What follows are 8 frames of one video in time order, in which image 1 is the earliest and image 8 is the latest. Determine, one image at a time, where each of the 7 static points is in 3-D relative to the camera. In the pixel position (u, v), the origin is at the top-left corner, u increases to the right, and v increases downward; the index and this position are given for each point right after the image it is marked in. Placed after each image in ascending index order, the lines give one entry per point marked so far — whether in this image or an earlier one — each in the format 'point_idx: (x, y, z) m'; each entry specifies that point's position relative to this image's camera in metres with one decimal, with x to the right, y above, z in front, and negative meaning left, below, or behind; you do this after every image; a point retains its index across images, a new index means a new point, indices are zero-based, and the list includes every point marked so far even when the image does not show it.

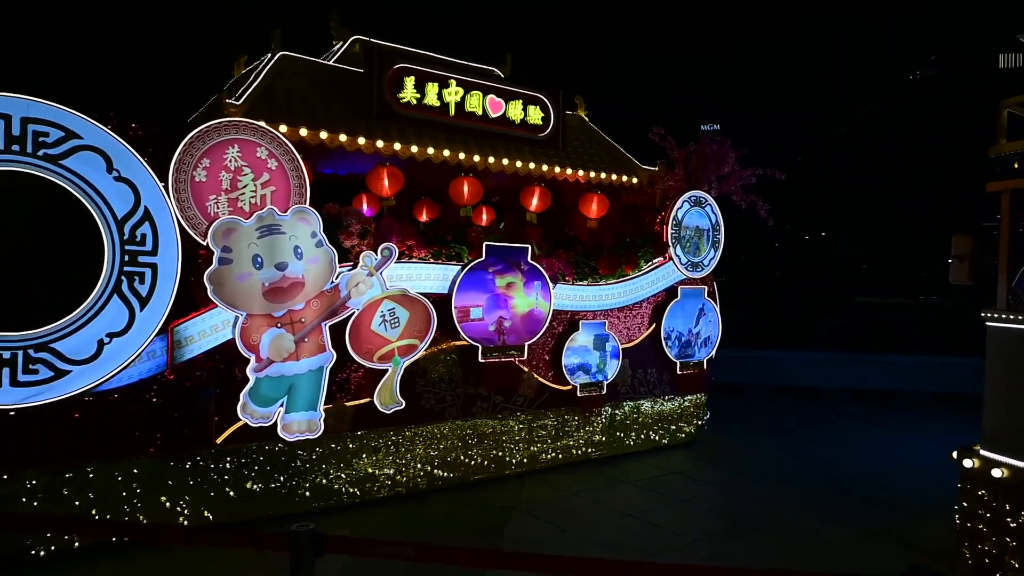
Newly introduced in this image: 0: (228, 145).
0: (-1.9, +1.0, +5.1) m
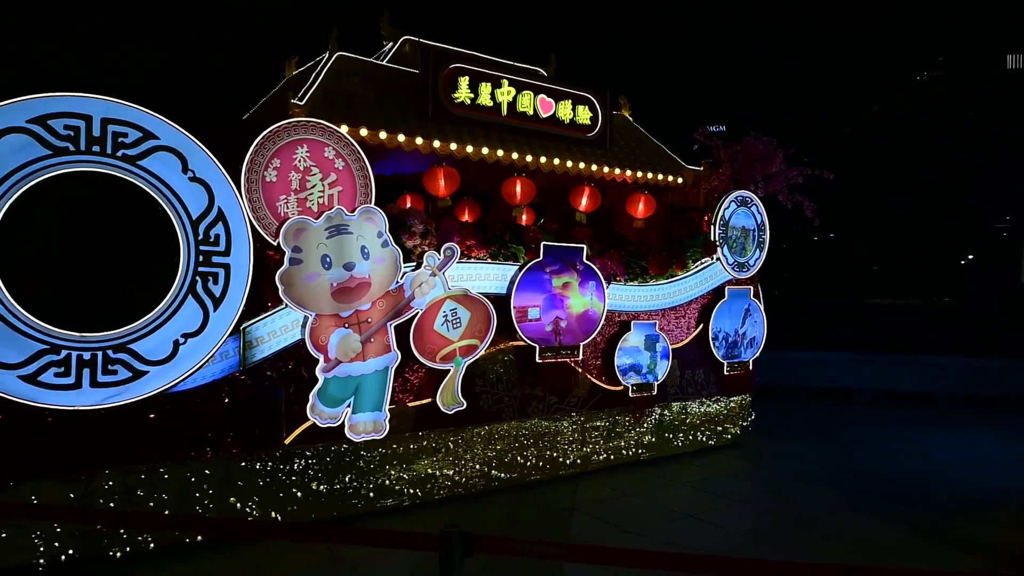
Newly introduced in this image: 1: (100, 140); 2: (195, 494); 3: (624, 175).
0: (-1.4, +1.0, +5.1) m
1: (-2.4, +0.8, +4.4) m
2: (-2.0, -1.3, +4.9) m
3: (+1.1, +1.1, +7.7) m
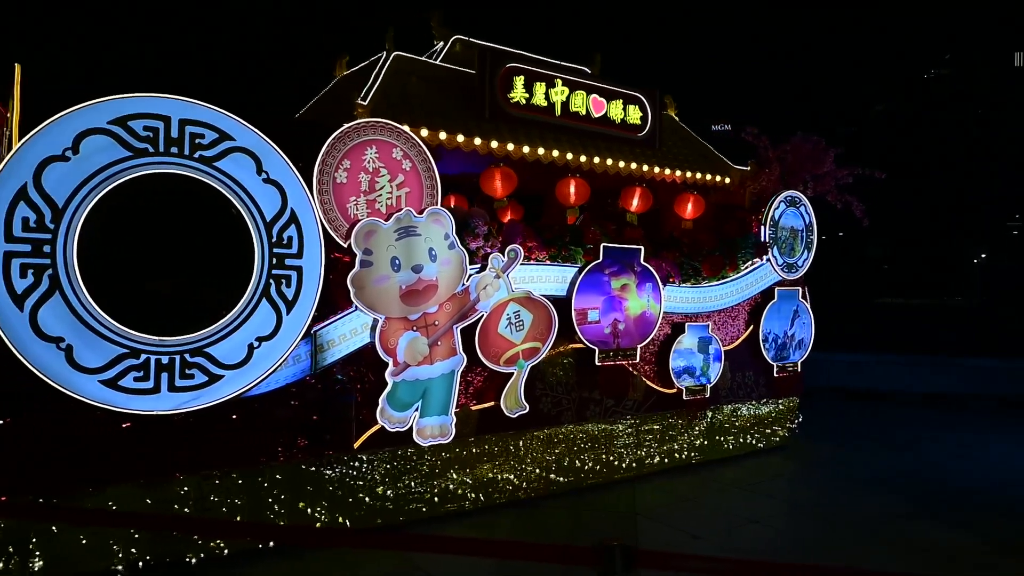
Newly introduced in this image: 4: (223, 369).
0: (-1.0, +0.9, +5.0) m
1: (-1.9, +0.8, +4.3) m
2: (-1.5, -1.3, +4.8) m
3: (+1.6, +1.1, +7.6) m
4: (-1.7, -0.5, +4.5) m
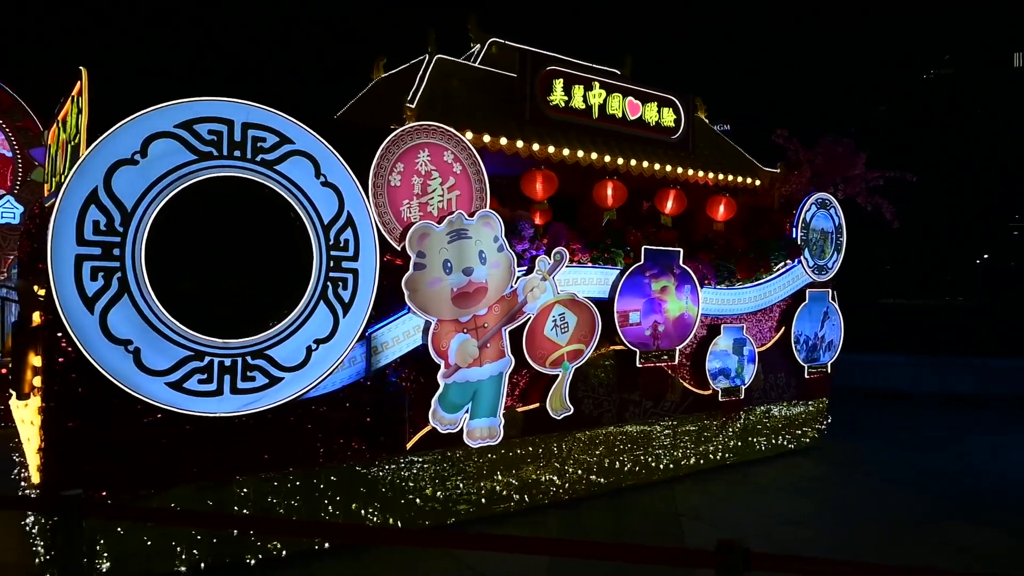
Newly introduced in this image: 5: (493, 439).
0: (-0.6, +0.9, +5.0) m
1: (-1.5, +0.8, +4.3) m
2: (-1.2, -1.4, +4.8) m
3: (+1.9, +1.1, +7.6) m
4: (-1.4, -0.5, +4.5) m
5: (-0.1, -1.1, +5.5) m
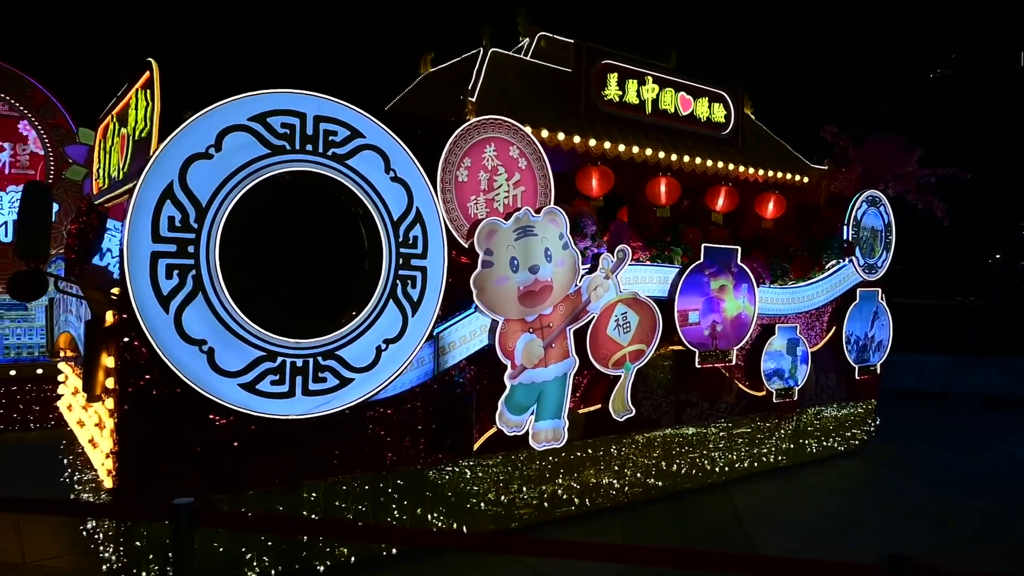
0: (-0.2, +0.9, +4.9) m
1: (-1.1, +0.8, +4.2) m
2: (-0.8, -1.3, +4.7) m
3: (+2.4, +1.1, +7.5) m
4: (-0.9, -0.5, +4.4) m
5: (+0.3, -1.1, +5.3) m
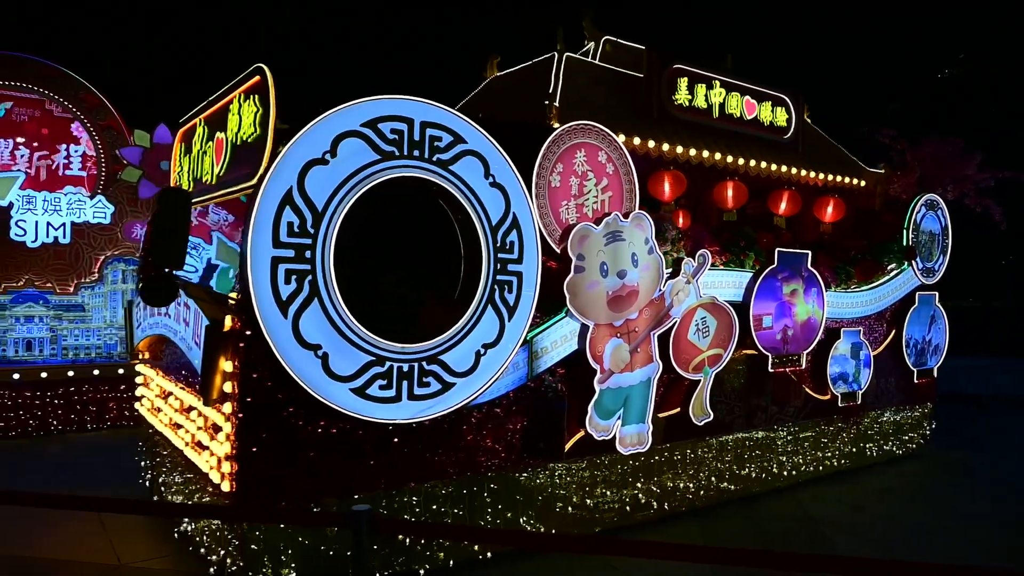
0: (+0.4, +0.9, +4.9) m
1: (-0.5, +0.8, +4.2) m
2: (-0.2, -1.4, +4.7) m
3: (+3.0, +1.1, +7.5) m
4: (-0.3, -0.5, +4.4) m
5: (+0.9, -1.1, +5.4) m
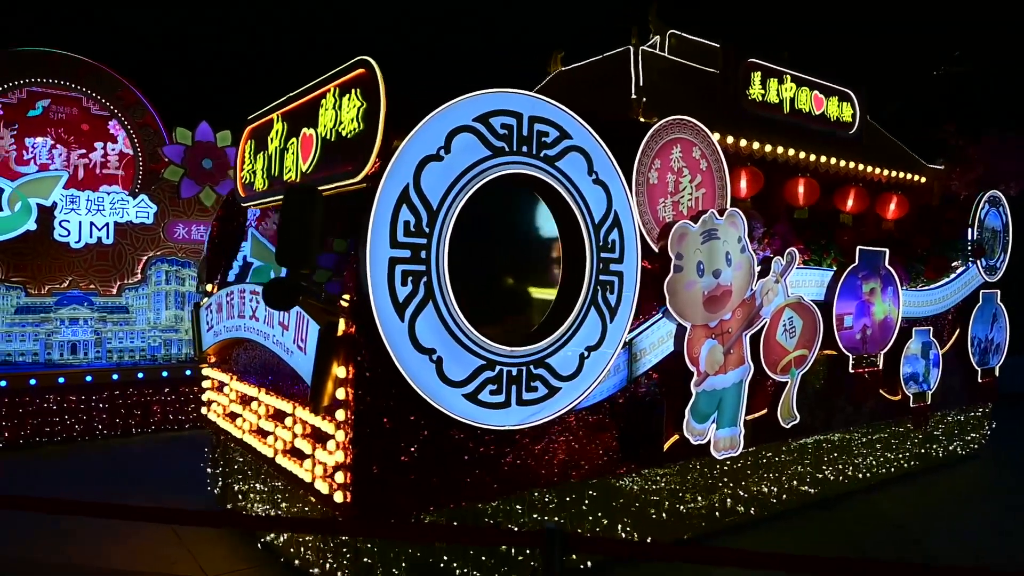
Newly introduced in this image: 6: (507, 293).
0: (+1.0, +0.9, +4.8) m
1: (+0.1, +0.8, +4.1) m
2: (+0.4, -1.4, +4.6) m
3: (+3.6, +1.1, +7.4) m
4: (+0.3, -0.5, +4.2) m
5: (+1.5, -1.1, +5.2) m
6: (0.0, -0.1, +4.2) m
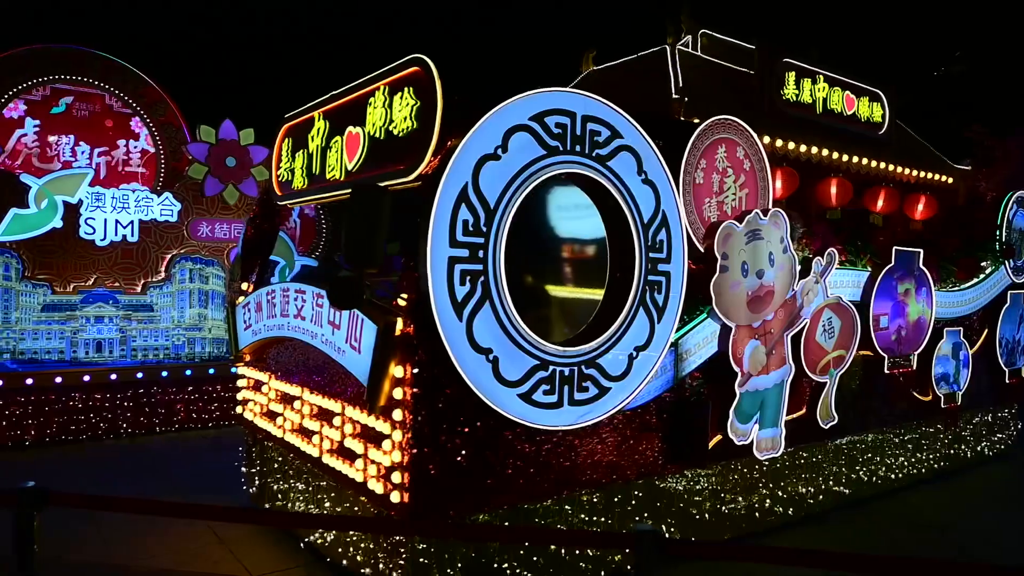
0: (+1.3, +0.9, +4.8) m
1: (+0.4, +0.8, +4.1) m
2: (+0.7, -1.4, +4.6) m
3: (+3.9, +1.1, +7.4) m
4: (+0.6, -0.5, +4.2) m
5: (+1.8, -1.1, +5.2) m
6: (+0.3, -0.1, +4.2) m
